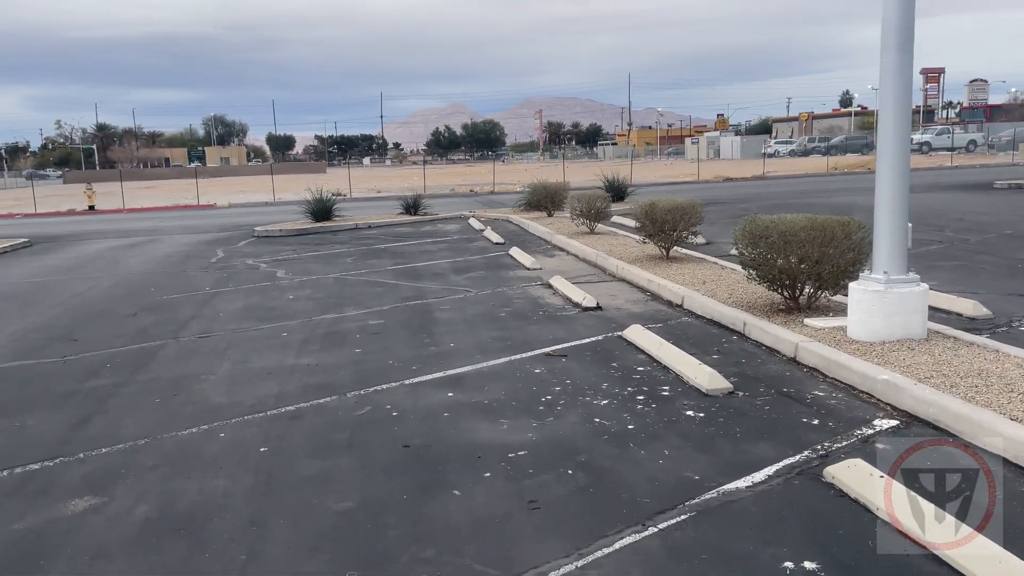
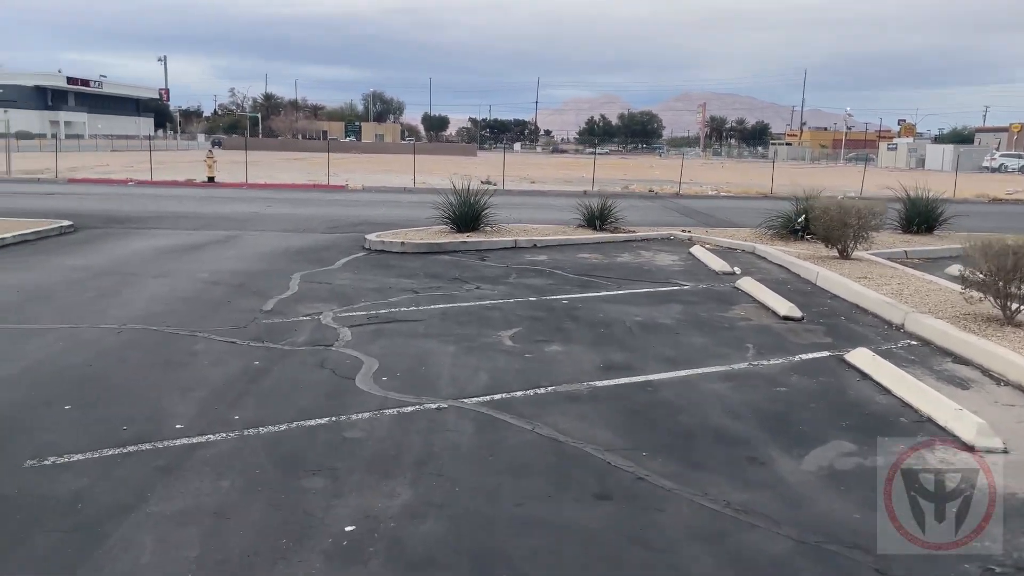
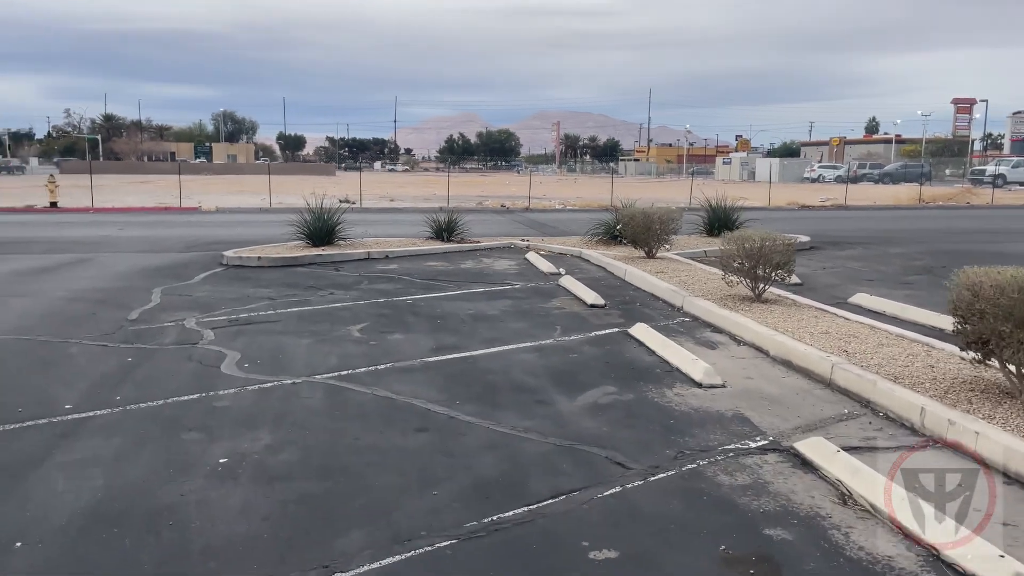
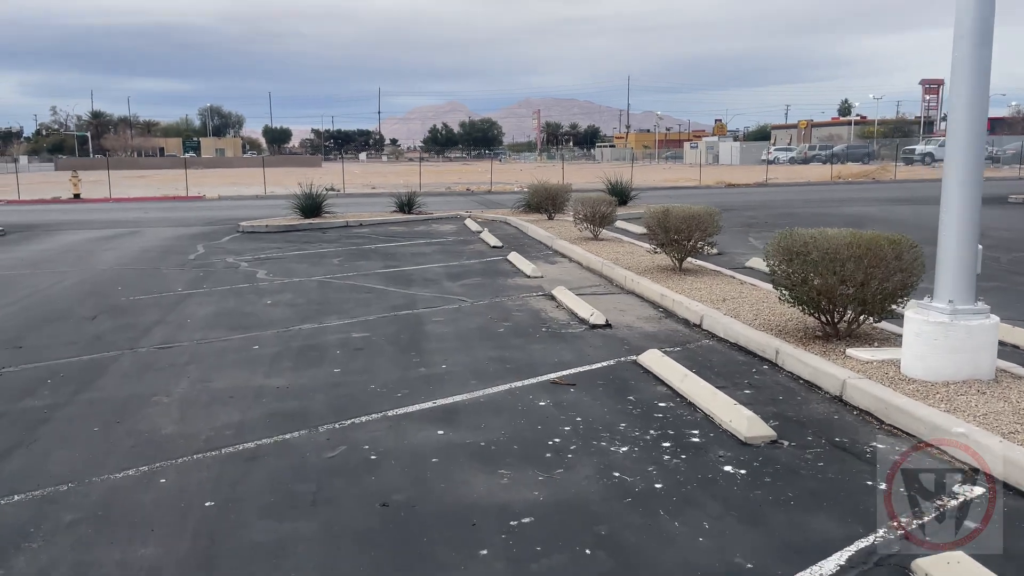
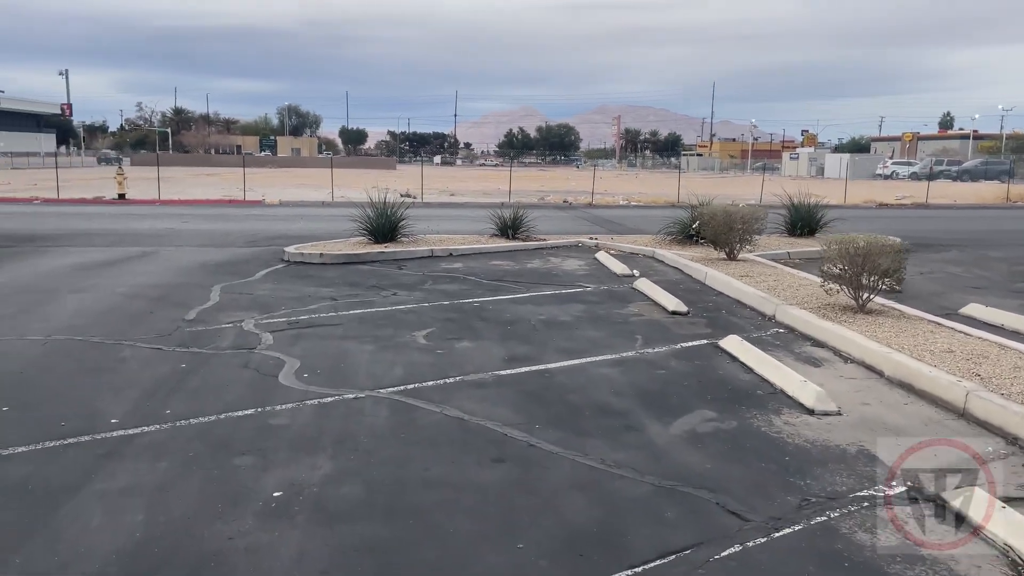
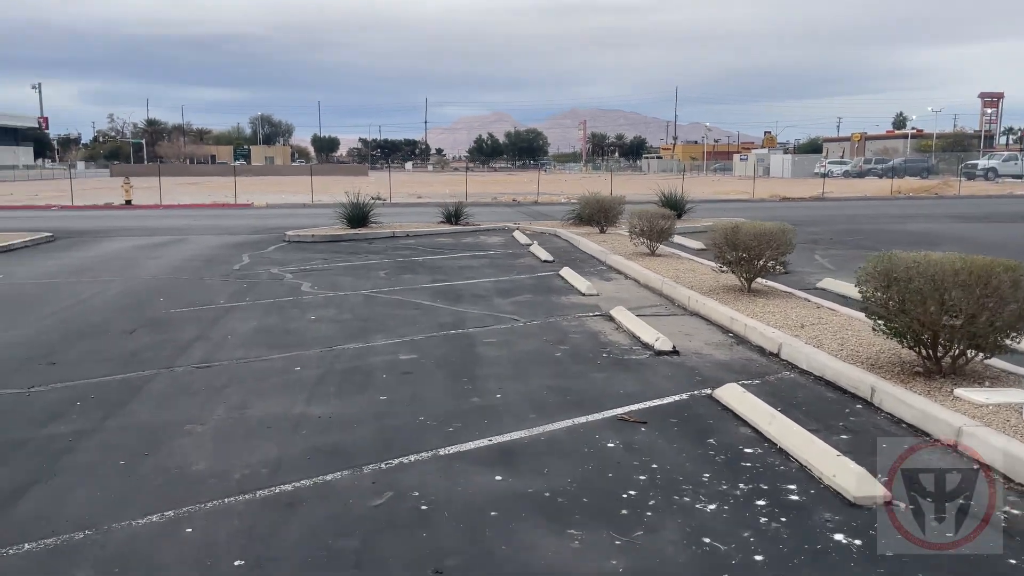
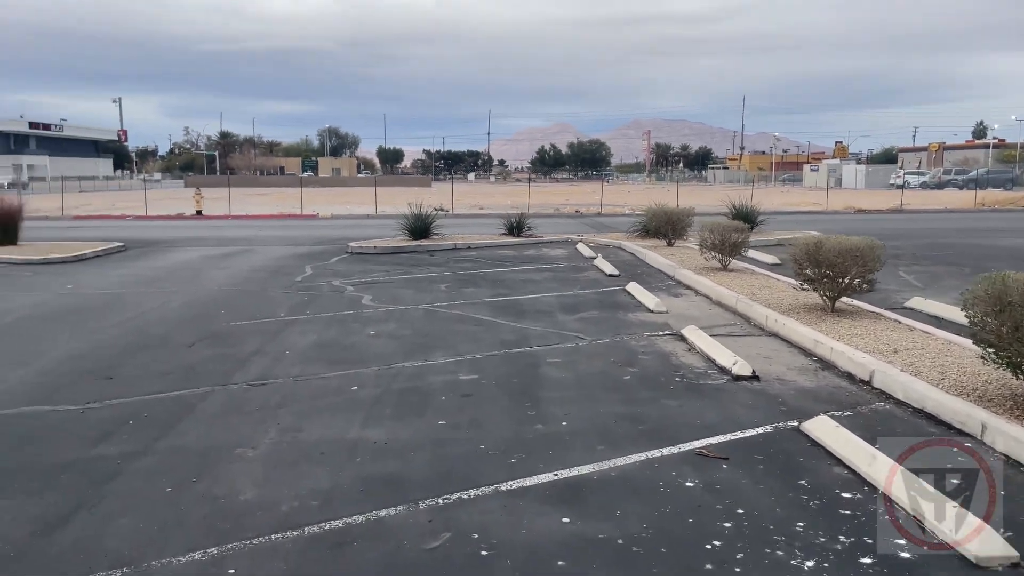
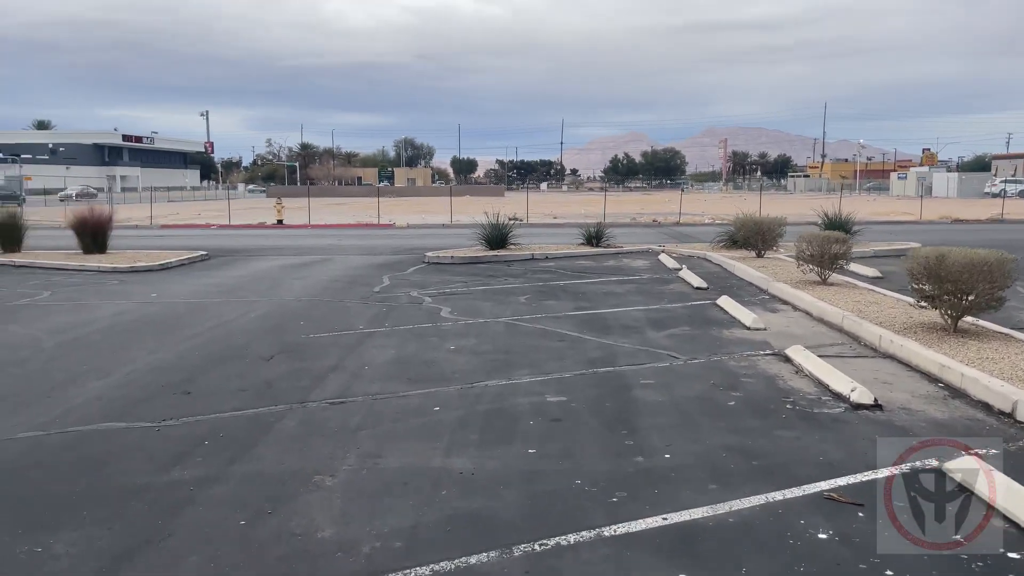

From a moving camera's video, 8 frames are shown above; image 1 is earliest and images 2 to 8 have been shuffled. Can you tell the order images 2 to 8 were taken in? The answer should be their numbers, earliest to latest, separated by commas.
4, 6, 7, 8, 3, 5, 2
